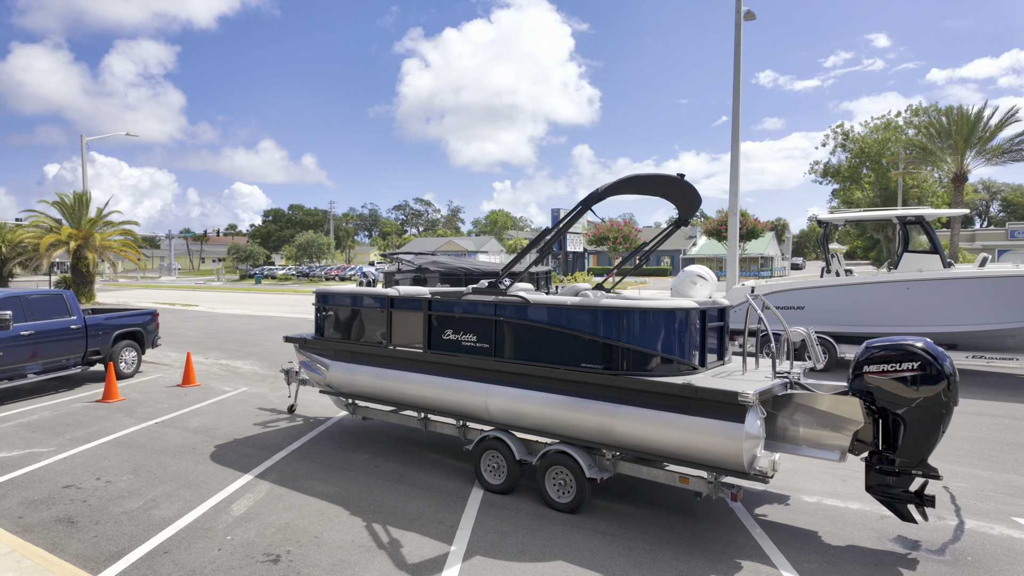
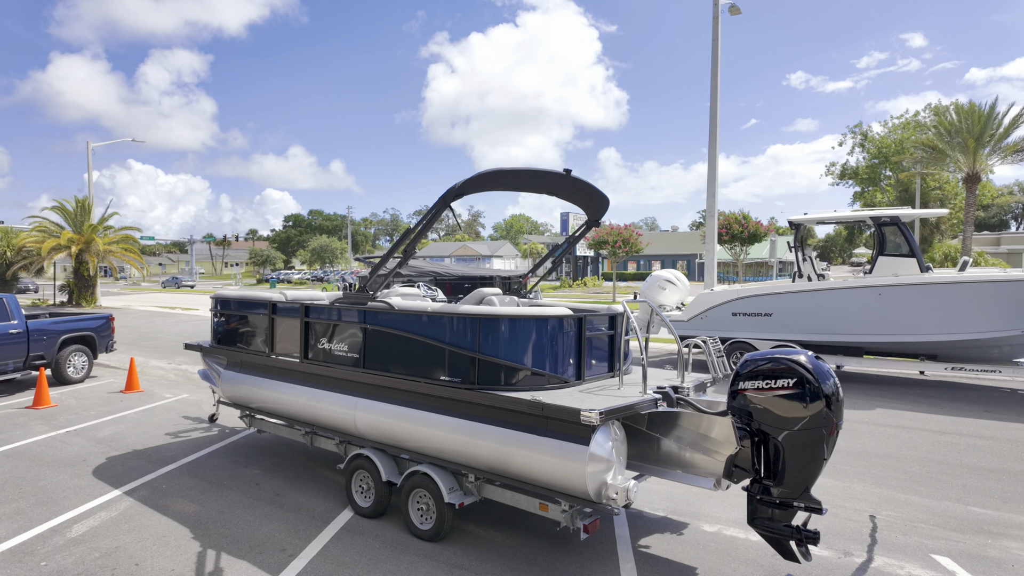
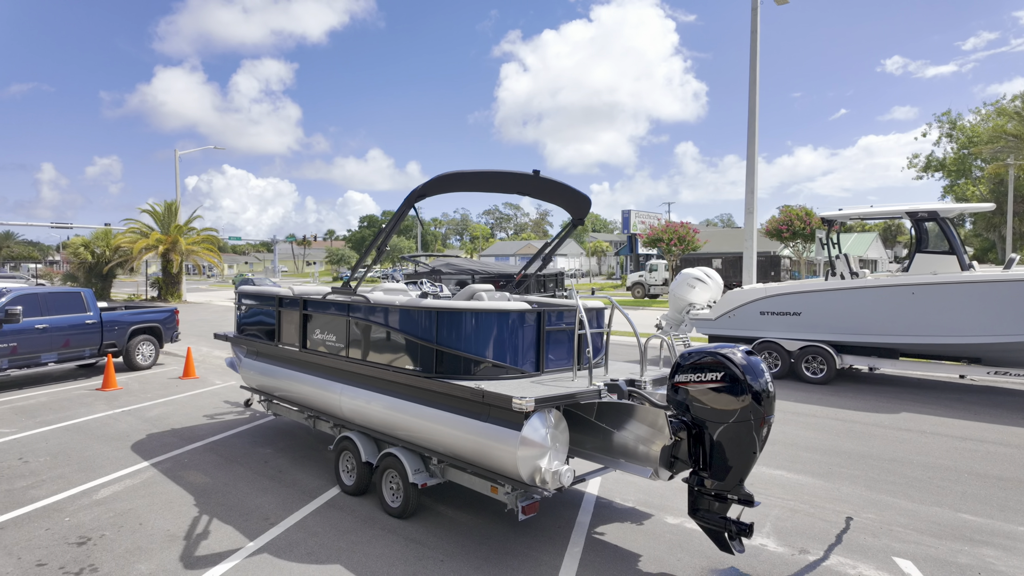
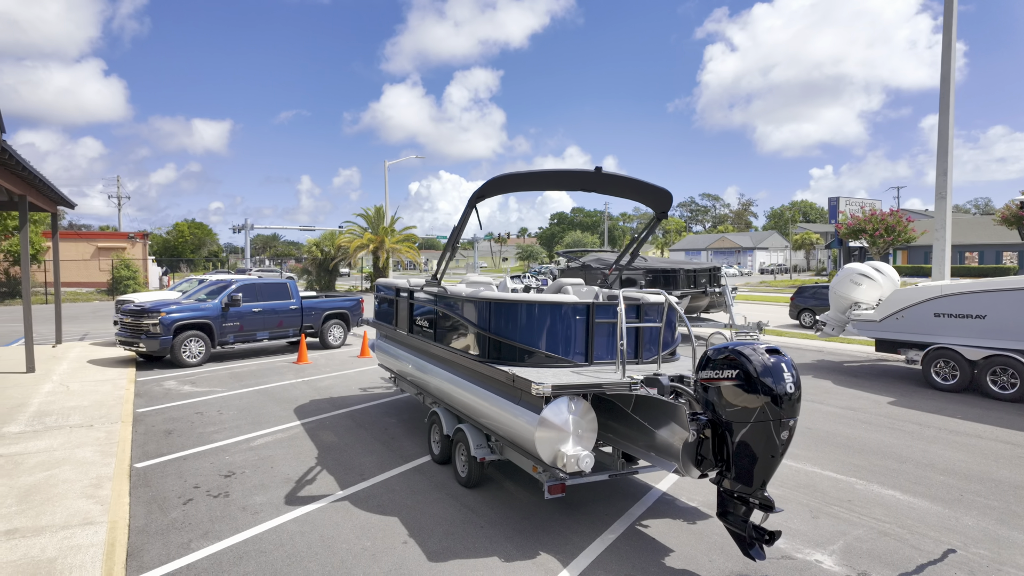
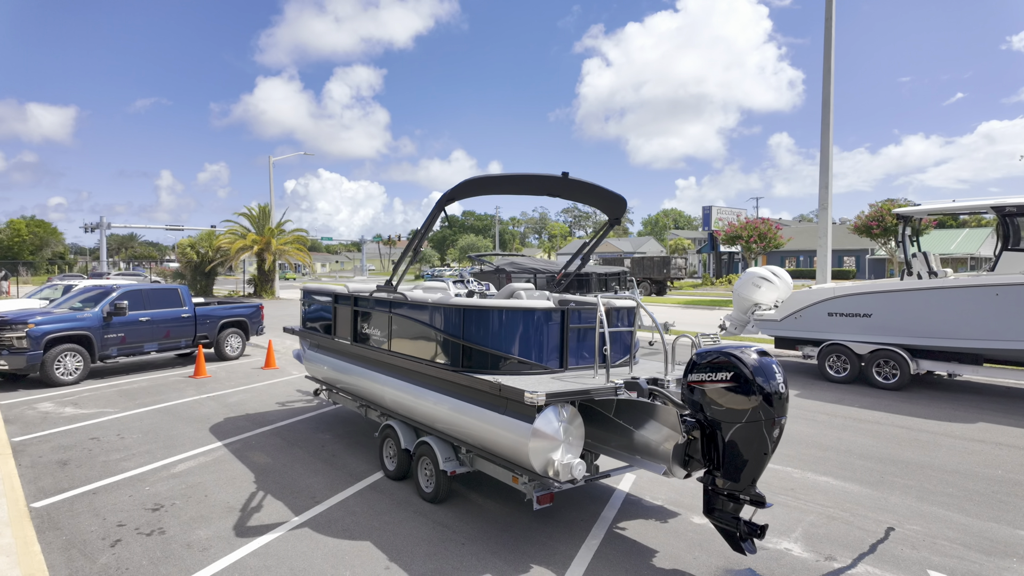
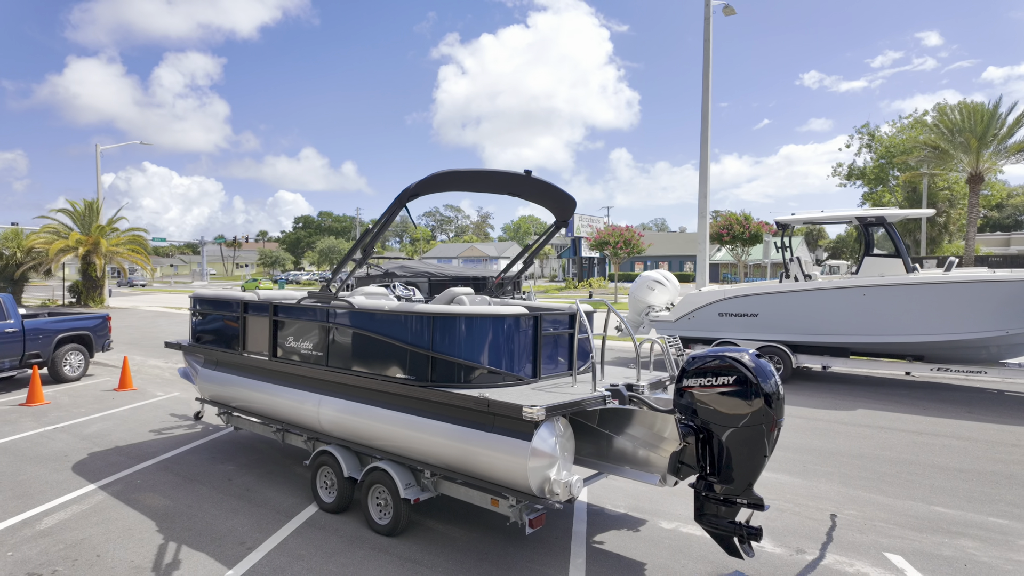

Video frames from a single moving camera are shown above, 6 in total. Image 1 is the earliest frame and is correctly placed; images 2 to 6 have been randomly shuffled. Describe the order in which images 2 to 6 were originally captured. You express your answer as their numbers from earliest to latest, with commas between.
2, 6, 3, 5, 4
